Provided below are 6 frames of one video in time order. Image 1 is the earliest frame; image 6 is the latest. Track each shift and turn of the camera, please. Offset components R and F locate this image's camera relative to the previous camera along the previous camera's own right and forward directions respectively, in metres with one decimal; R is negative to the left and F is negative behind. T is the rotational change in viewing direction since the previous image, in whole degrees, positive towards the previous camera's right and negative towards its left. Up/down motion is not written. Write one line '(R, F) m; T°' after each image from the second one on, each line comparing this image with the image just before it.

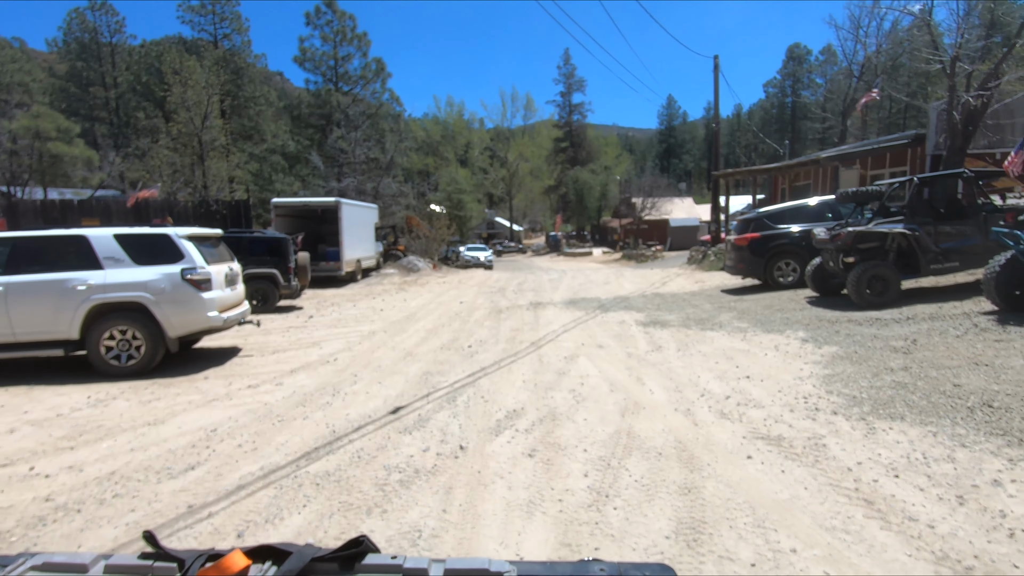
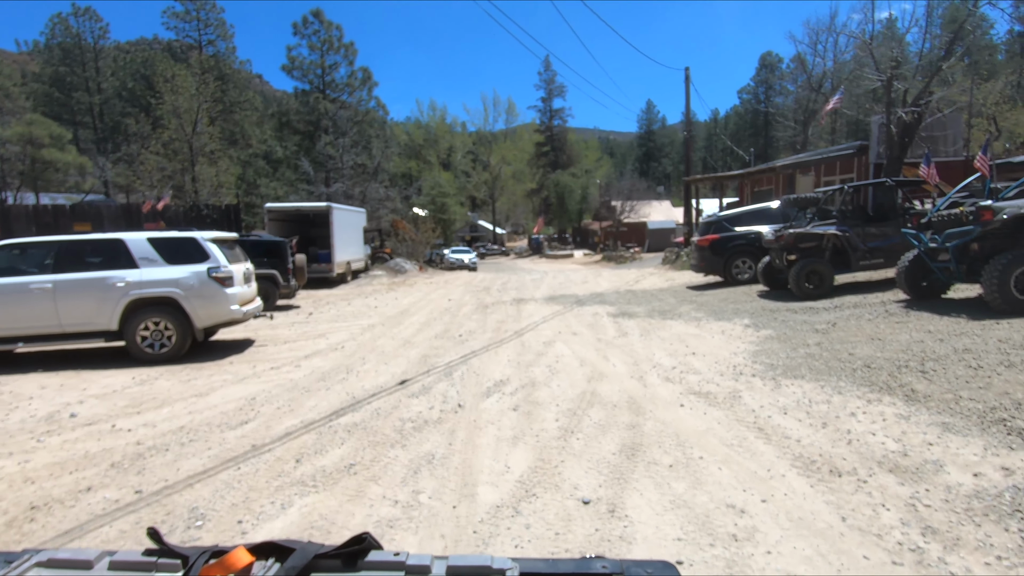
(0.0, -1.2) m; +2°
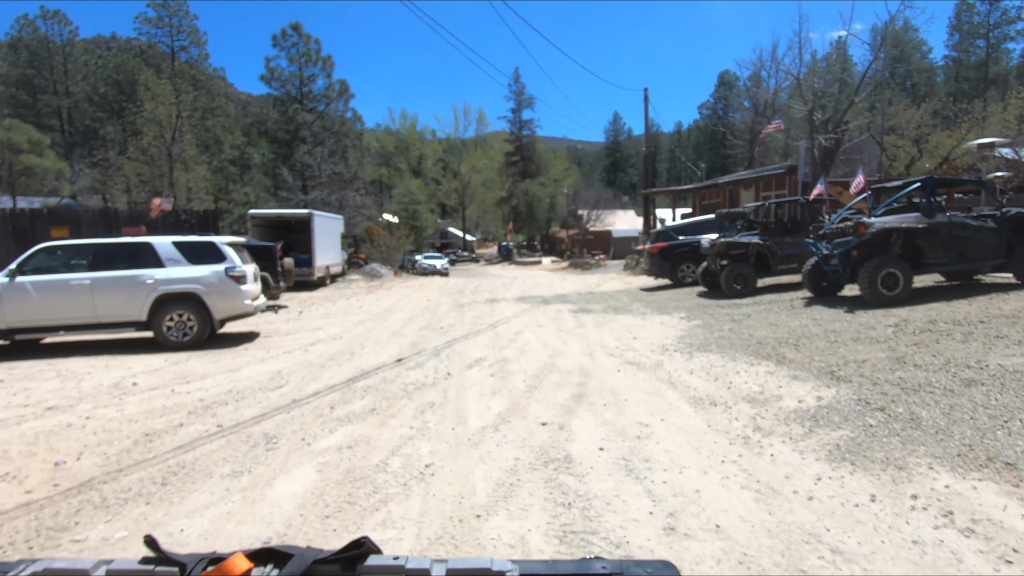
(-0.1, -1.7) m; +3°
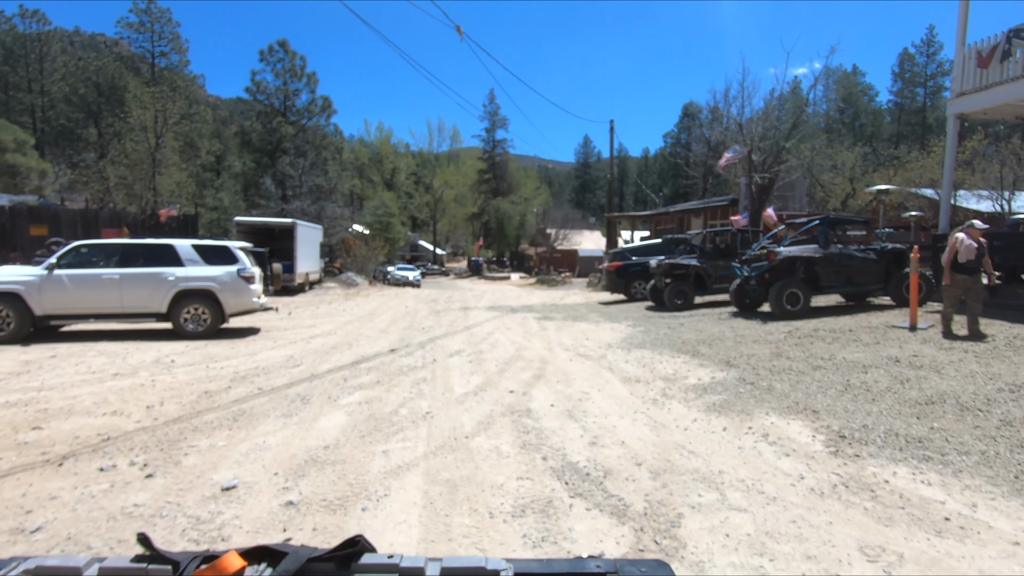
(-0.2, -1.9) m; +3°
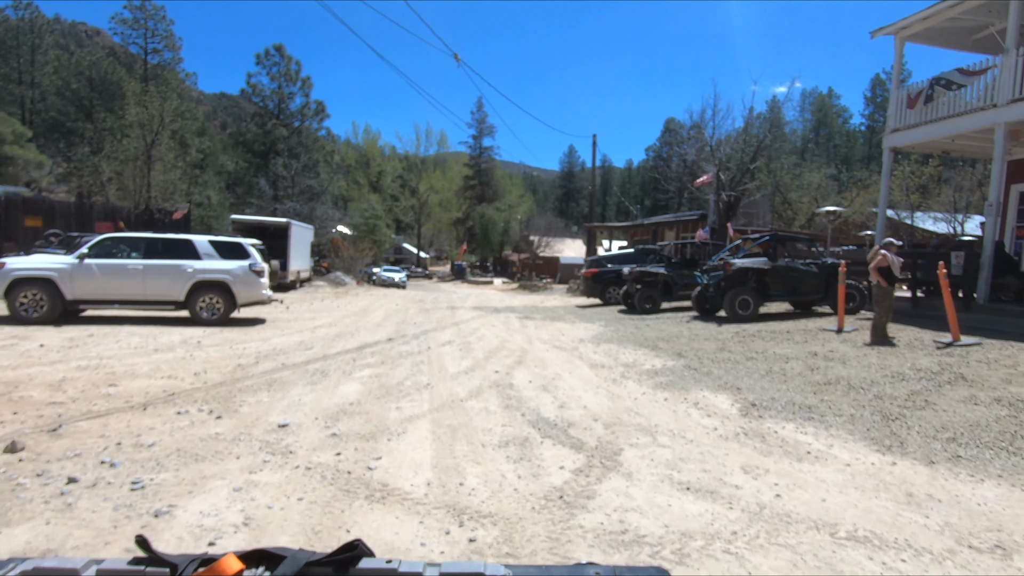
(-0.1, -1.4) m; +2°
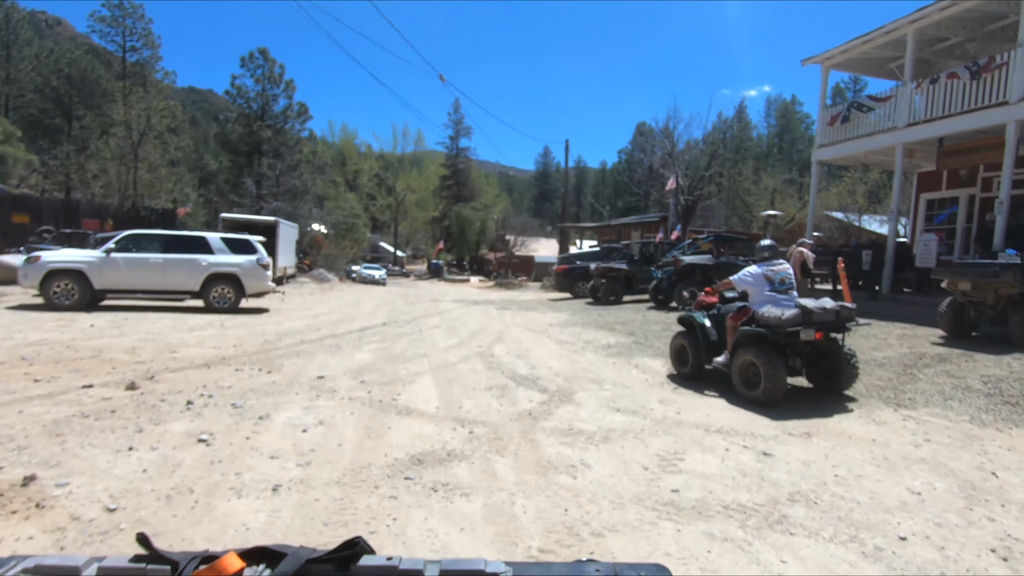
(-0.1, -1.9) m; +3°
